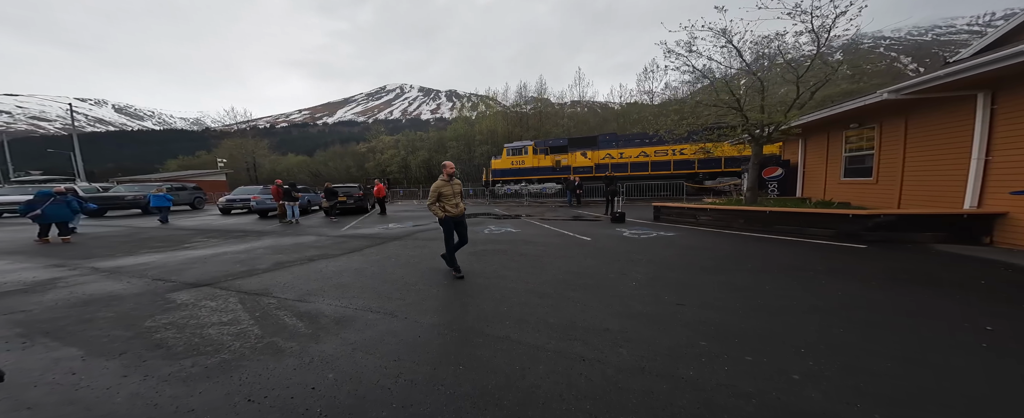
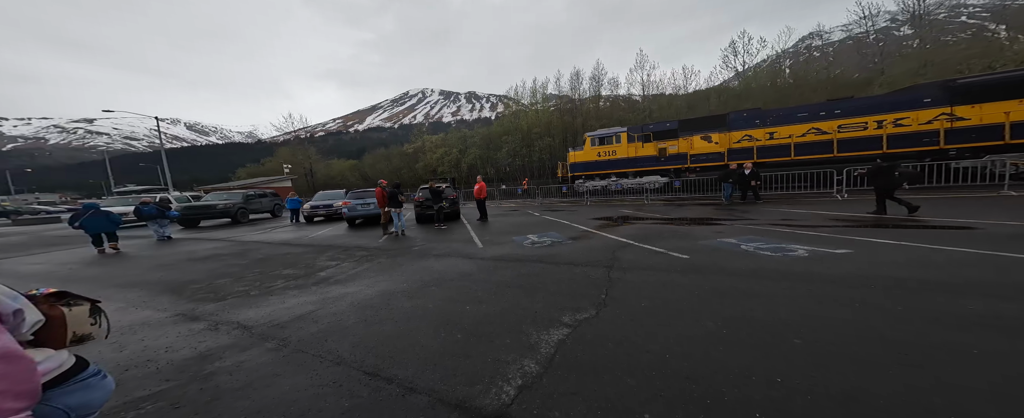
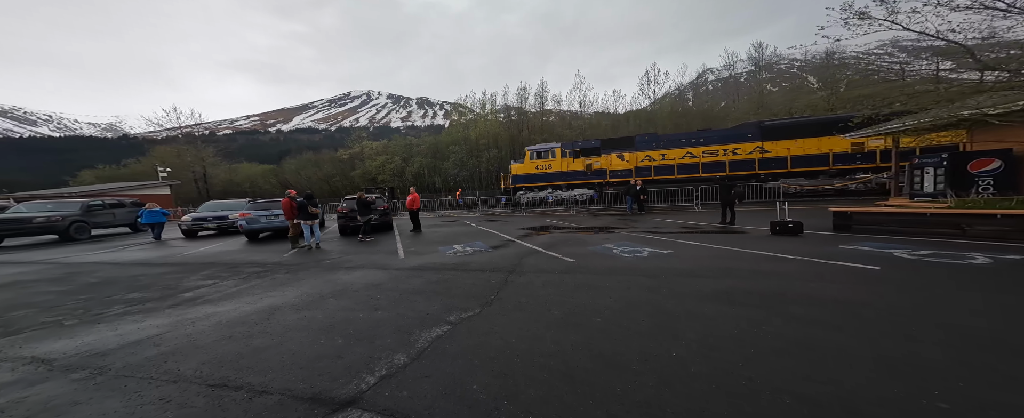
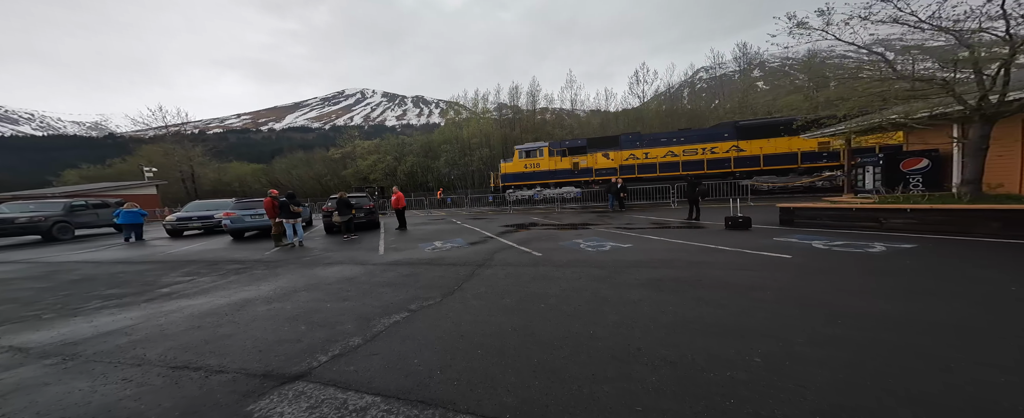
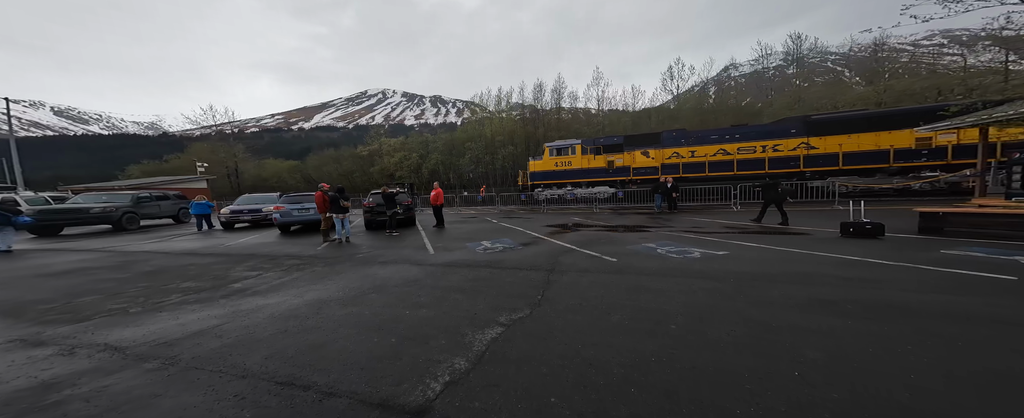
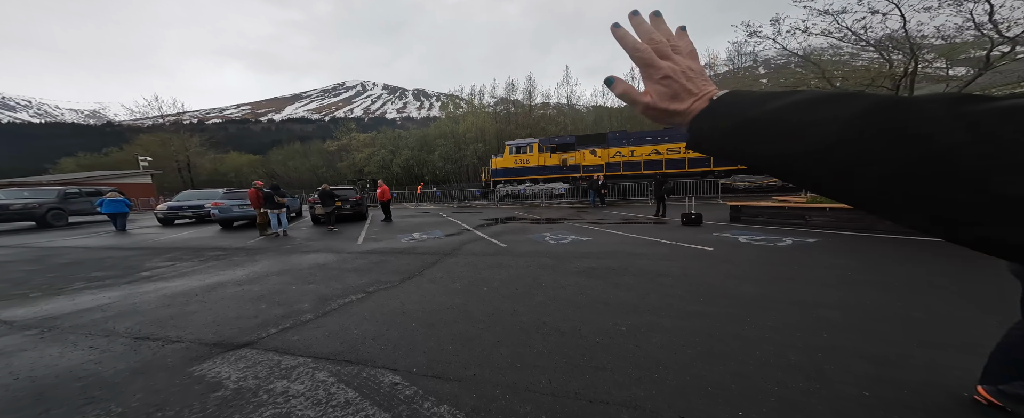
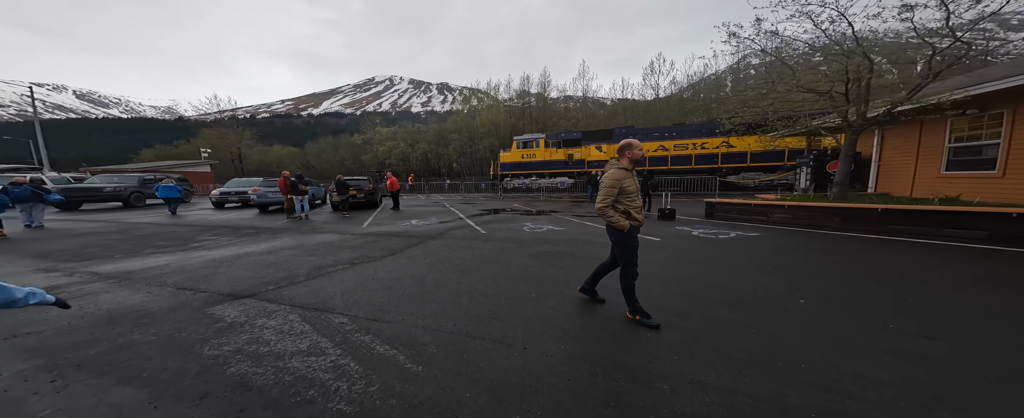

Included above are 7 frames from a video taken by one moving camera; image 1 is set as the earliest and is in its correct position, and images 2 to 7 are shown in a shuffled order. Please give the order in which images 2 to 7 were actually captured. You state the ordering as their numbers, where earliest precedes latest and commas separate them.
7, 6, 4, 3, 5, 2
